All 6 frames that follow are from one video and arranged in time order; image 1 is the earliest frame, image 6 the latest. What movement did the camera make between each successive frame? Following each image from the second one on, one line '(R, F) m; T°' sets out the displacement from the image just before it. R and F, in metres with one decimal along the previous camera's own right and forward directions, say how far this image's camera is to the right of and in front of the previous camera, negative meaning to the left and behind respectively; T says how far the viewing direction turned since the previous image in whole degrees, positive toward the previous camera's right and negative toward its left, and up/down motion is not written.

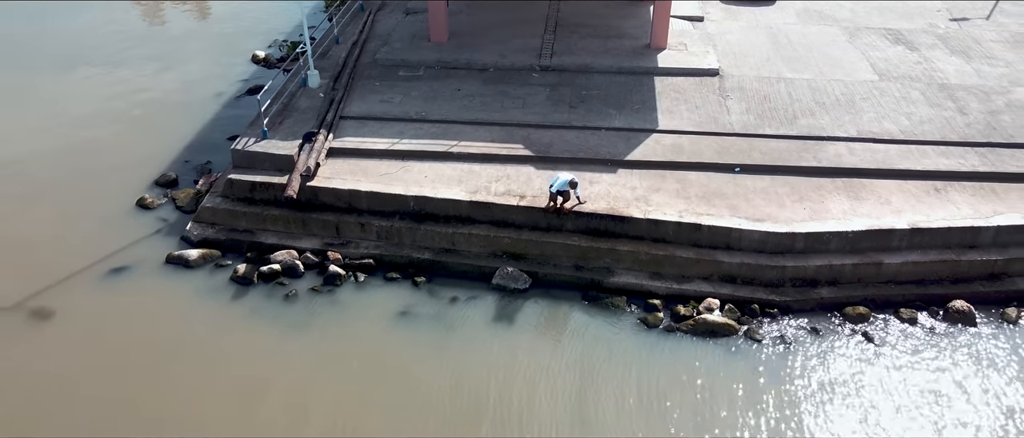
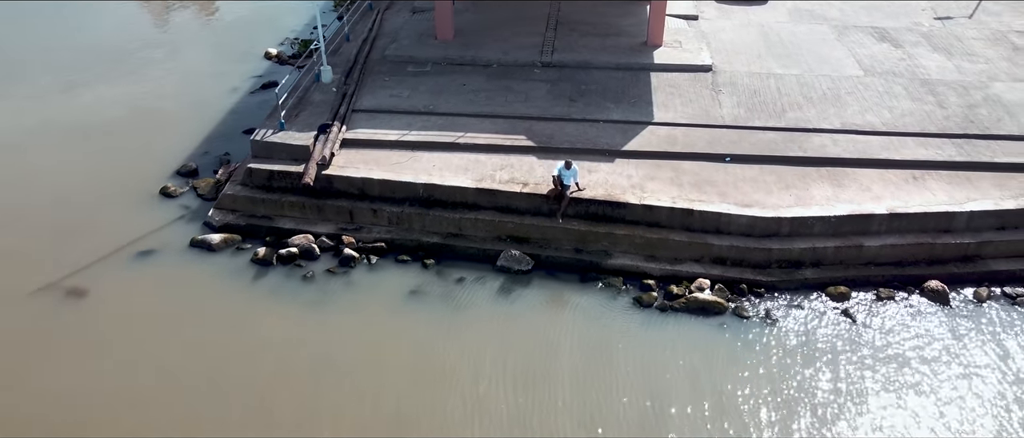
(0.0, -0.6) m; 0°
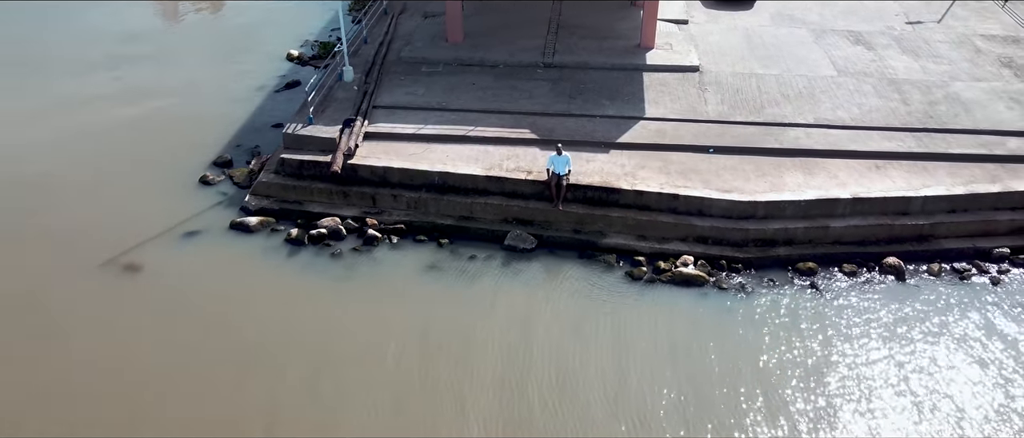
(-0.1, -1.3) m; 0°
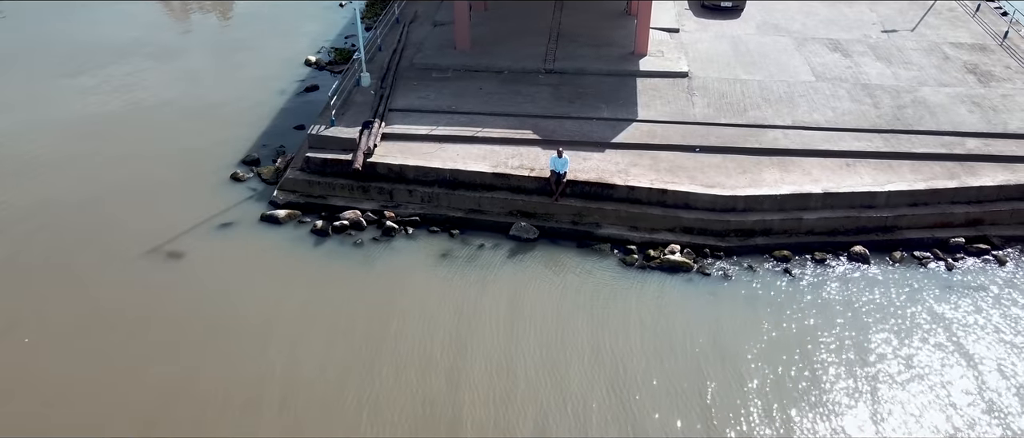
(-0.1, -1.2) m; 0°
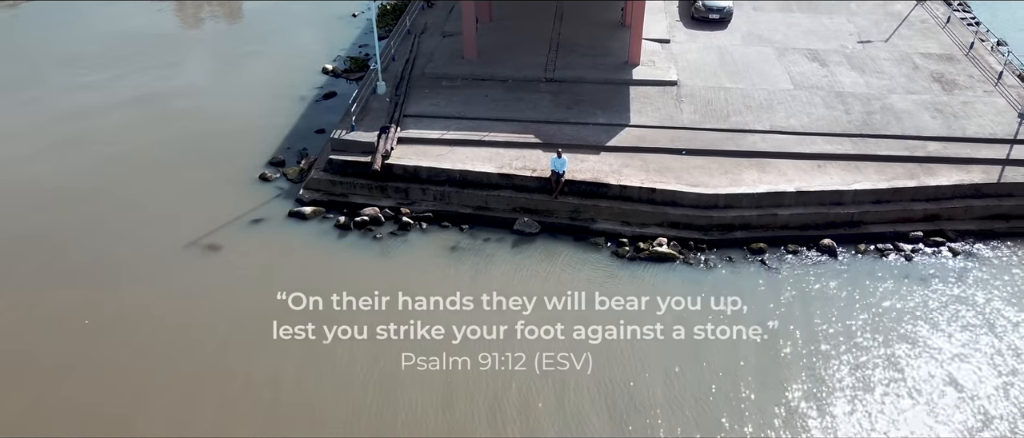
(-0.1, -1.4) m; 0°
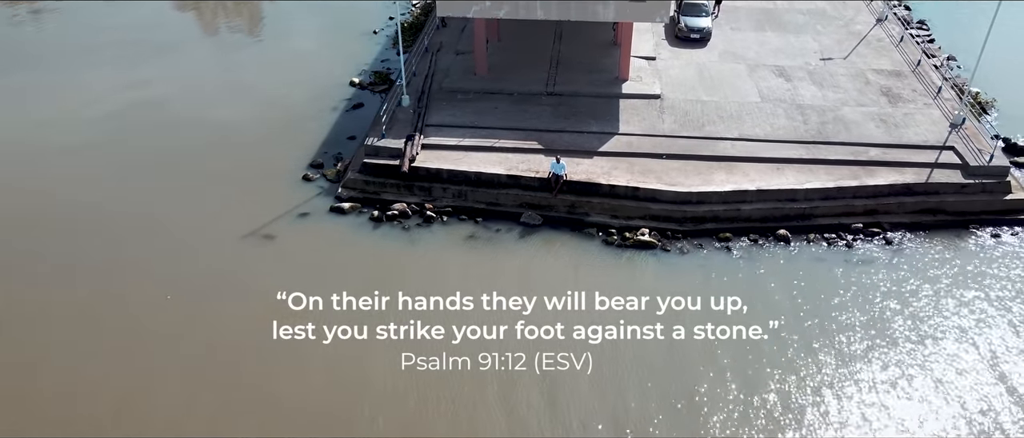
(-0.2, -2.7) m; 0°
